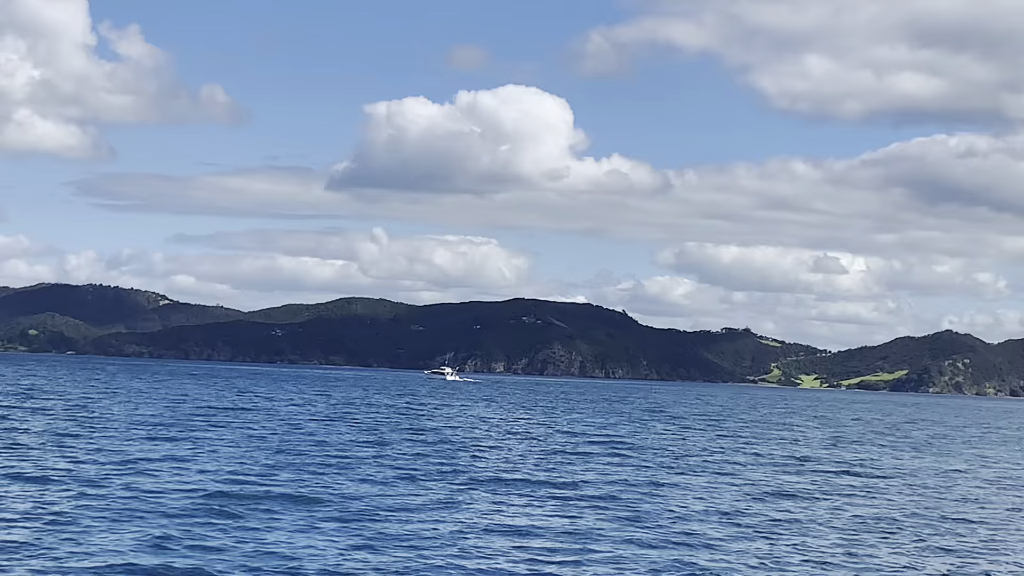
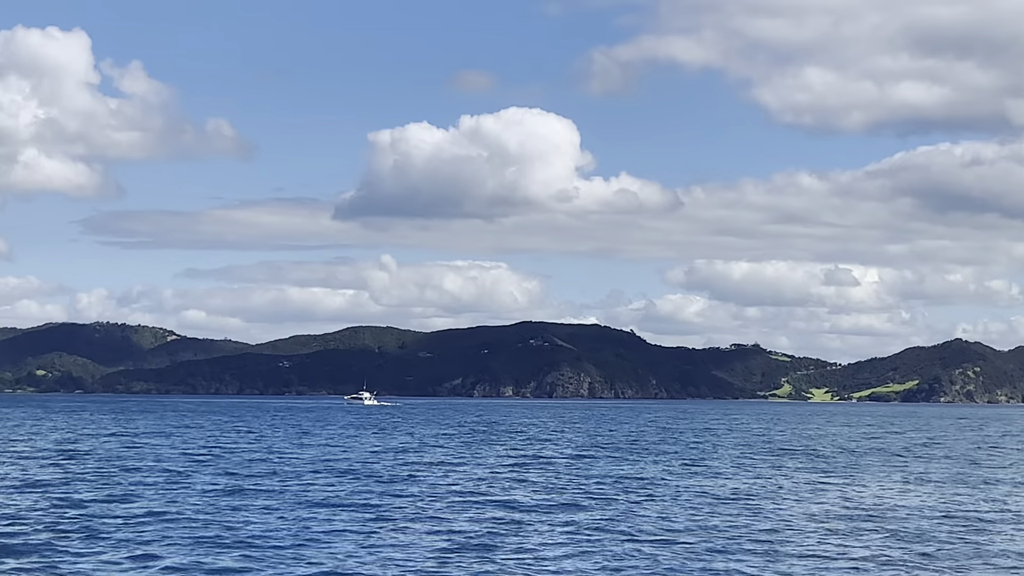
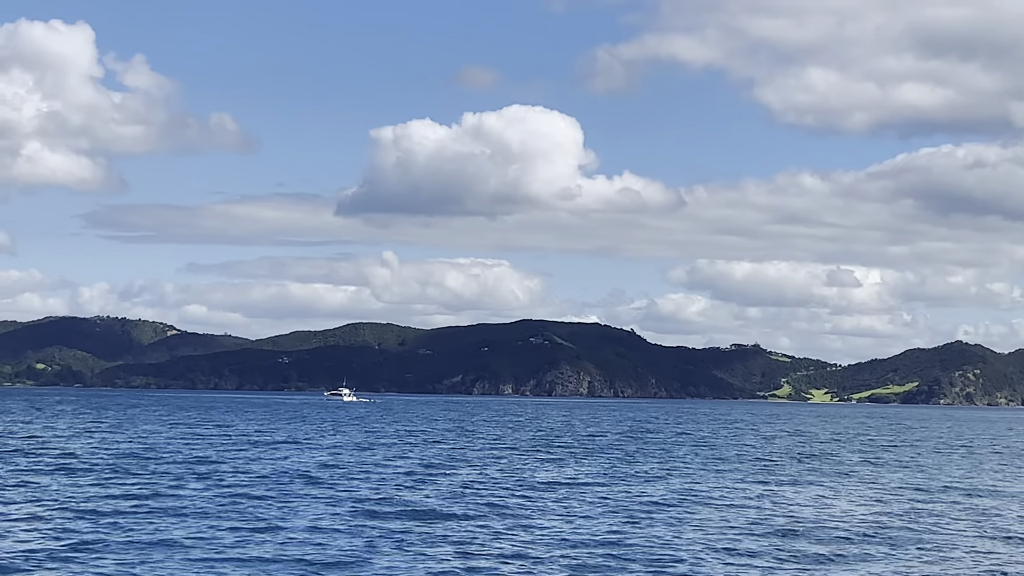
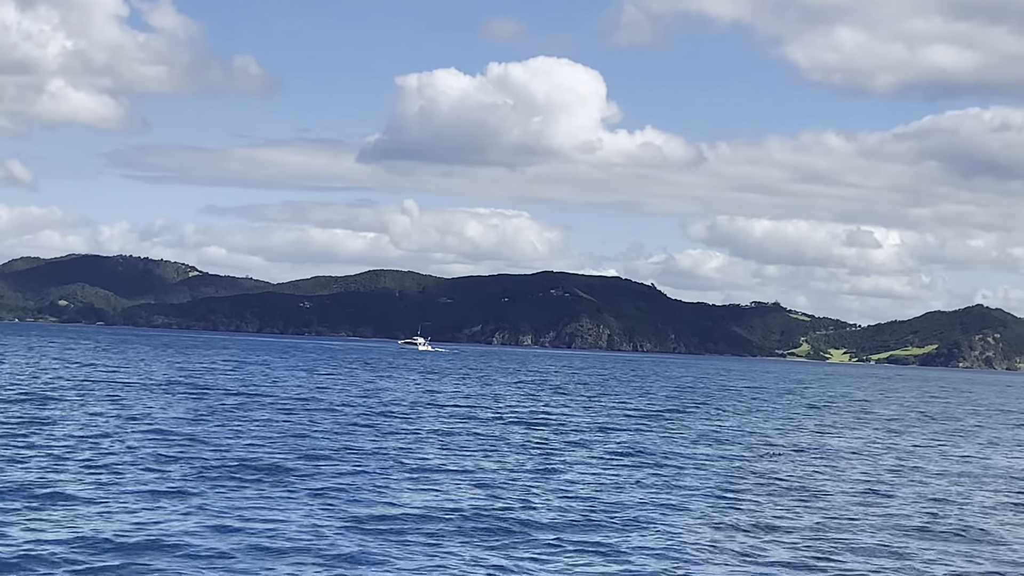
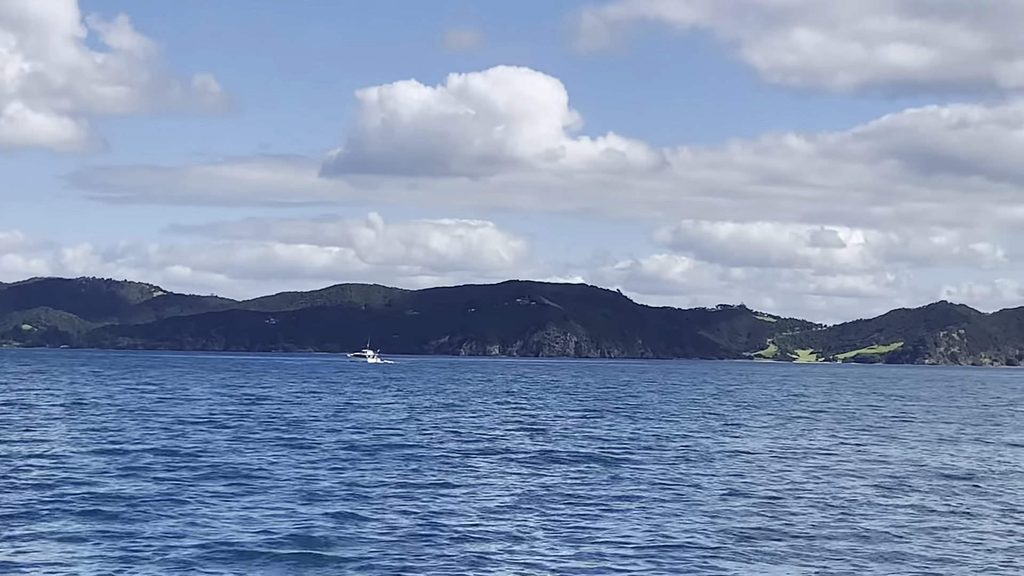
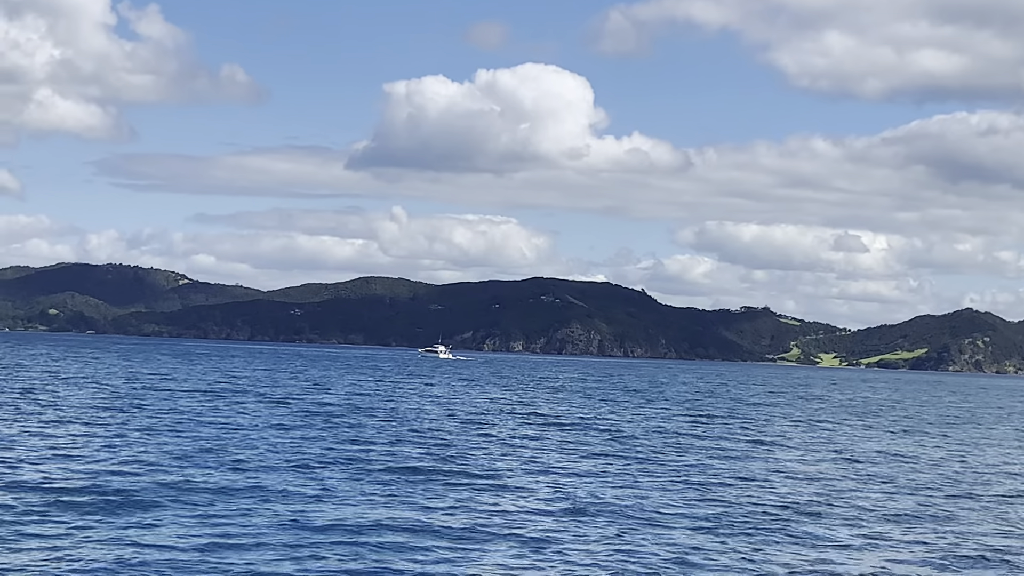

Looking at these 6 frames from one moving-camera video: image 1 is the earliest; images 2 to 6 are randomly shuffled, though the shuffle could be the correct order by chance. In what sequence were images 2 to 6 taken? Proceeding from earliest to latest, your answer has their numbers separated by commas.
6, 4, 5, 2, 3
